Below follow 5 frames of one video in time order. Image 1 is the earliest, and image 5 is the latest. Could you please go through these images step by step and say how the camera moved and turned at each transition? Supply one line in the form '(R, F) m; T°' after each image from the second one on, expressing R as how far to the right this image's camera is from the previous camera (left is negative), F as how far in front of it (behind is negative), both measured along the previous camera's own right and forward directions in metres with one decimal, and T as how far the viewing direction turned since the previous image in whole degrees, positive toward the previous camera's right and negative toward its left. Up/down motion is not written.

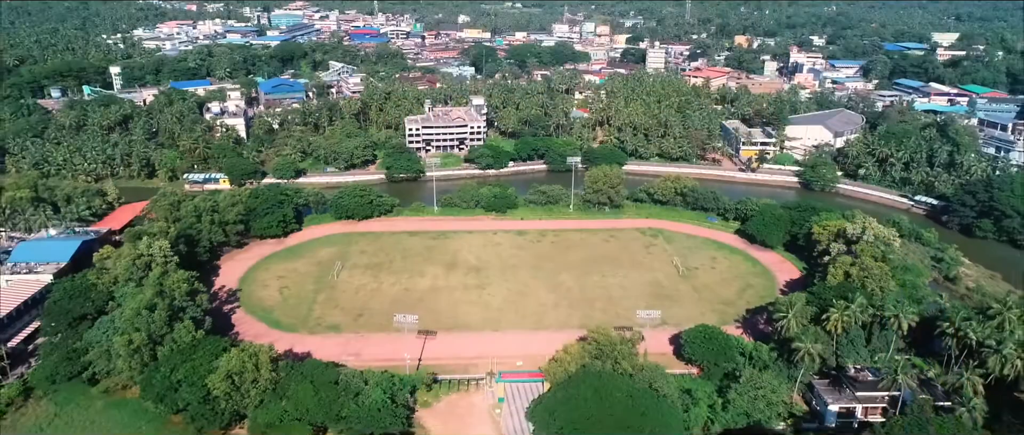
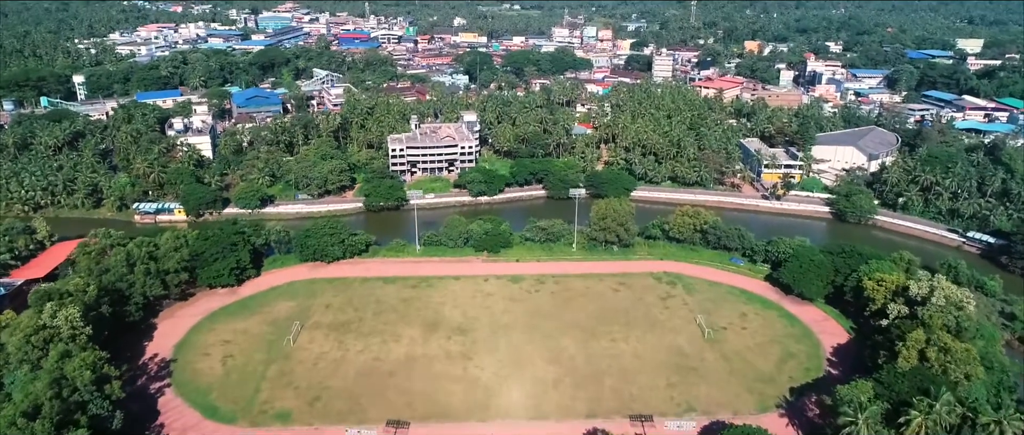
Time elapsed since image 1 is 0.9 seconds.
(+0.3, +7.3) m; 0°
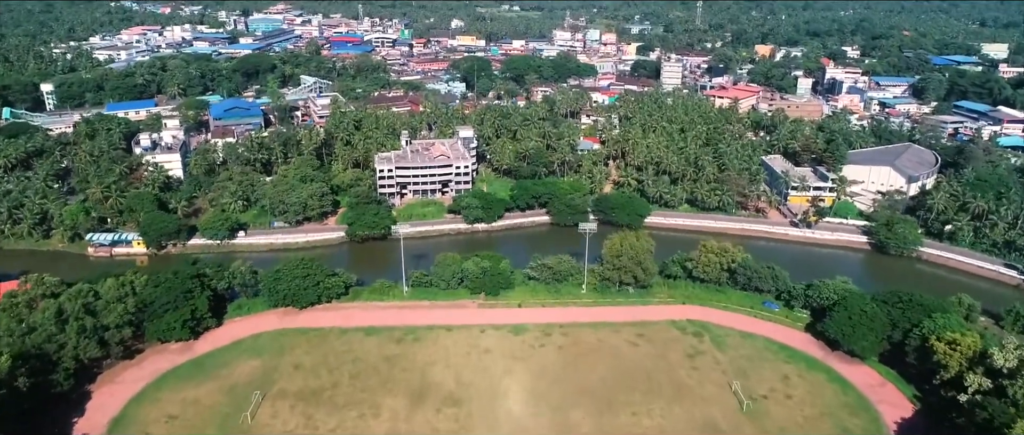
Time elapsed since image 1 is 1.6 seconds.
(-0.1, +6.0) m; 0°
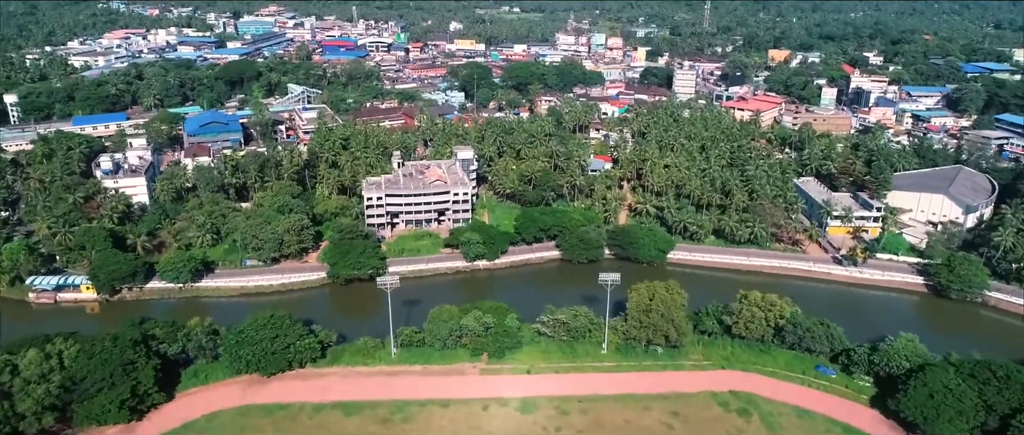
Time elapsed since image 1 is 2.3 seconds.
(-0.4, +6.3) m; 0°
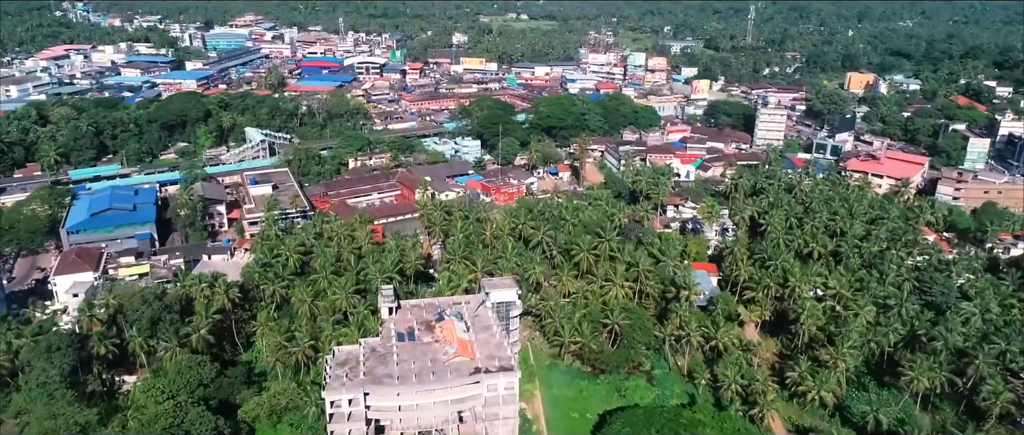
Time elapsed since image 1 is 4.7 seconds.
(-3.3, +22.4) m; 0°
